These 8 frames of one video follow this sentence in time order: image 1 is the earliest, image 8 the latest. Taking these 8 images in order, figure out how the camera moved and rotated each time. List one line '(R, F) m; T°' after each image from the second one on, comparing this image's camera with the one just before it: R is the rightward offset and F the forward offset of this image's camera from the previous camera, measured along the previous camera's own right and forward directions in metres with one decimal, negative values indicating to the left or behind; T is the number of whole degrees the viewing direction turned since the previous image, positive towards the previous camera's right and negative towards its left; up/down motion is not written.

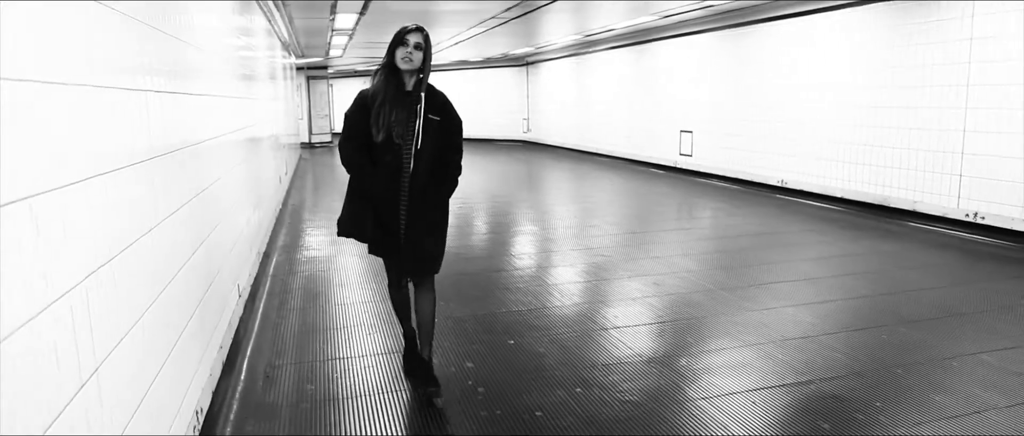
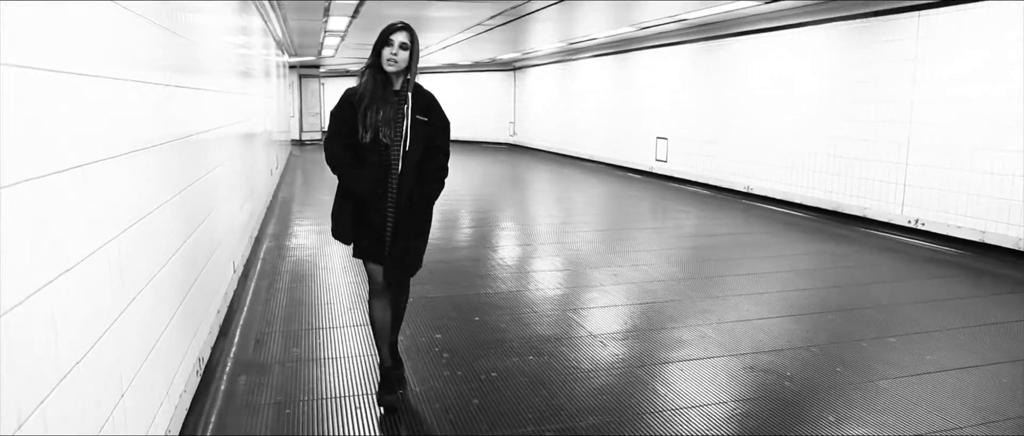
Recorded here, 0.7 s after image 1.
(+0.5, 0.0) m; -1°
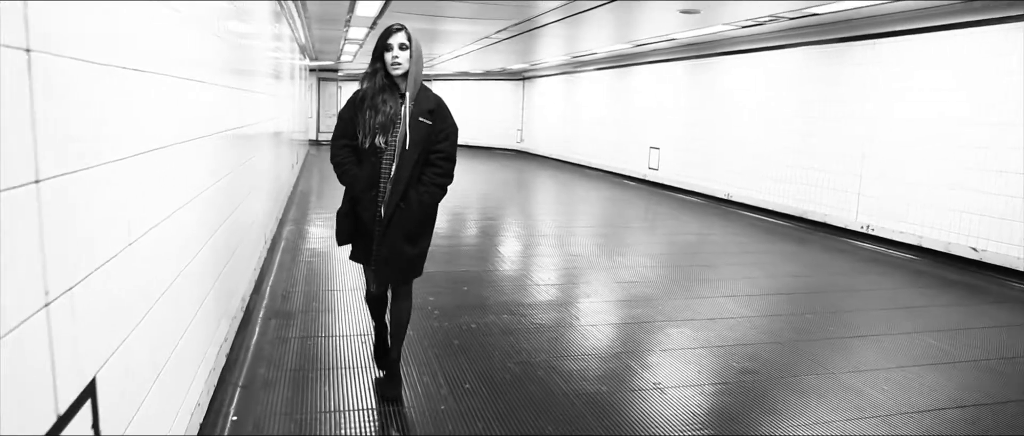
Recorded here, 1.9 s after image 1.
(+0.2, -0.7) m; -1°
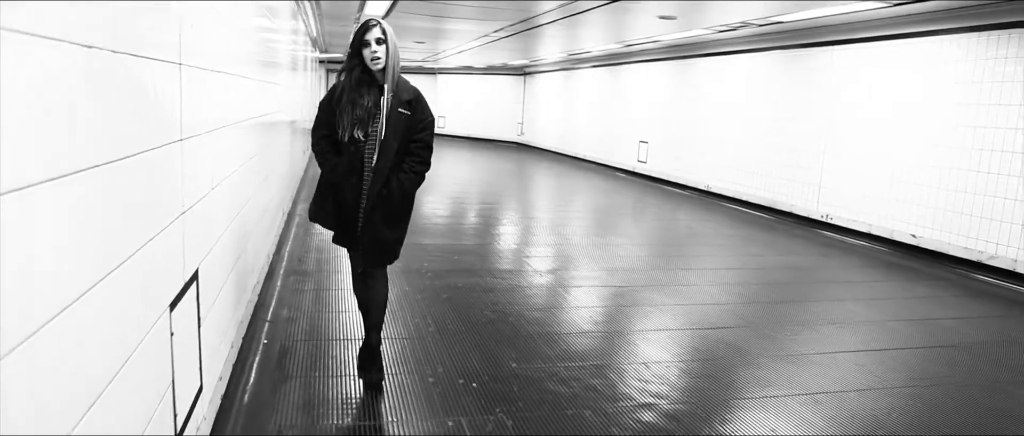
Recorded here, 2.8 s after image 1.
(+0.1, -0.7) m; 0°
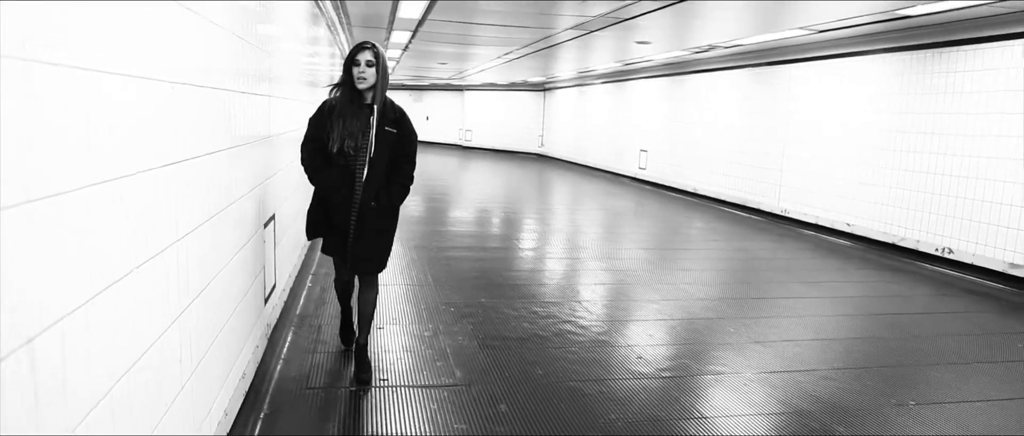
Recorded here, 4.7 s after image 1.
(+0.4, -1.2) m; -3°
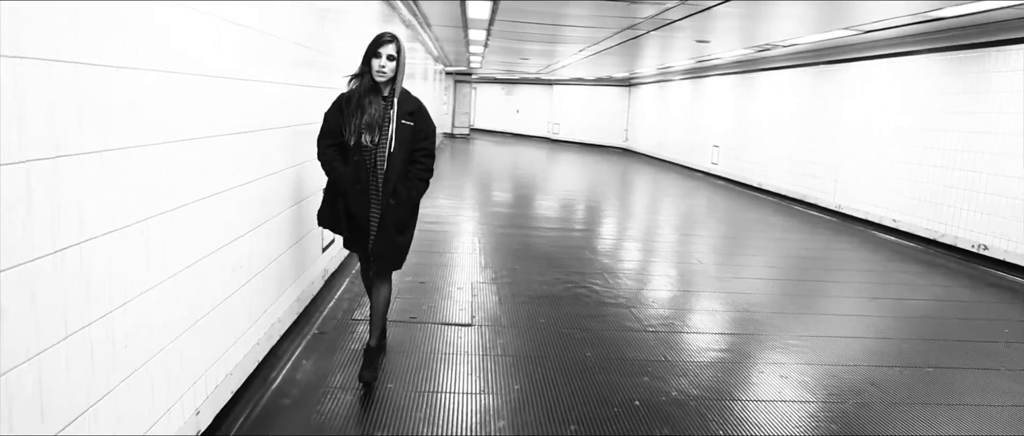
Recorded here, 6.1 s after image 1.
(+0.5, -0.6) m; -8°
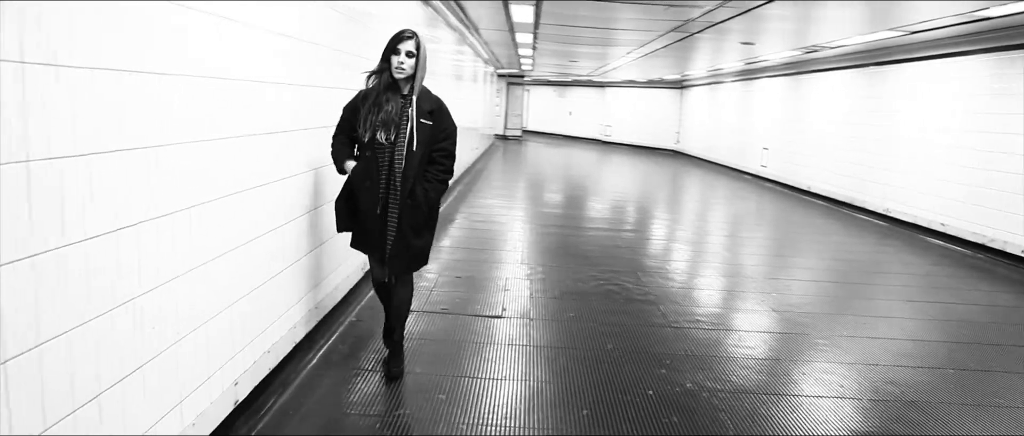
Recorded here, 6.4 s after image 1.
(+0.1, -0.2) m; -4°
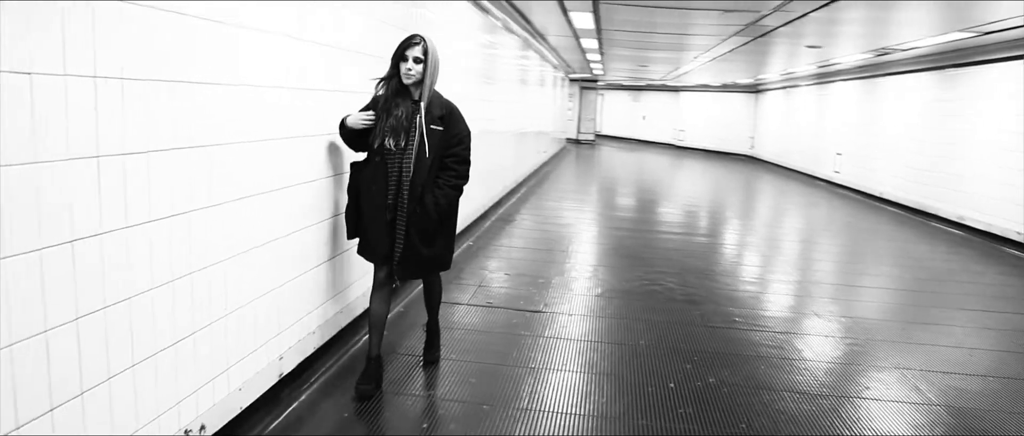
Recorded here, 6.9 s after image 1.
(+0.2, -0.2) m; -6°
